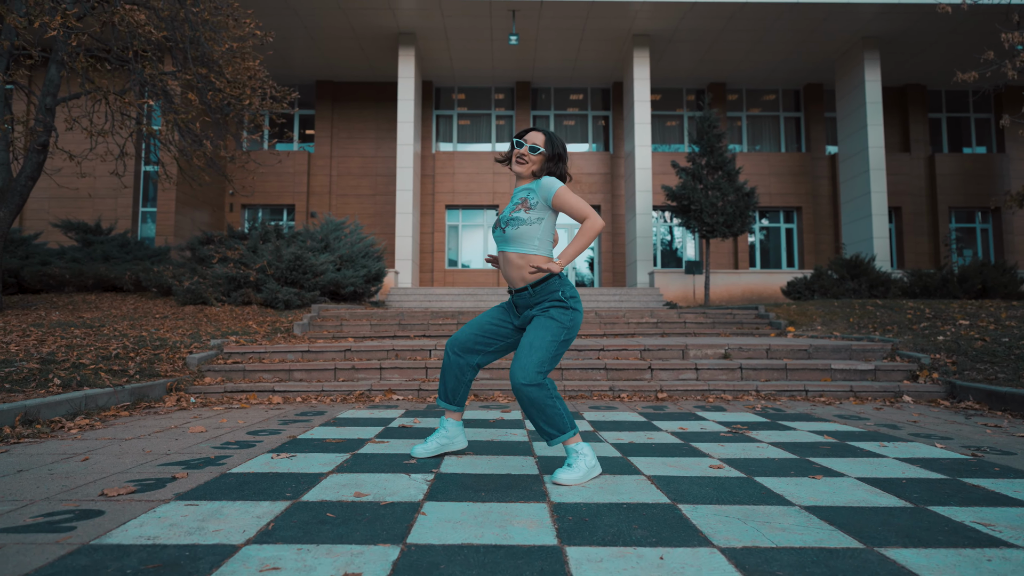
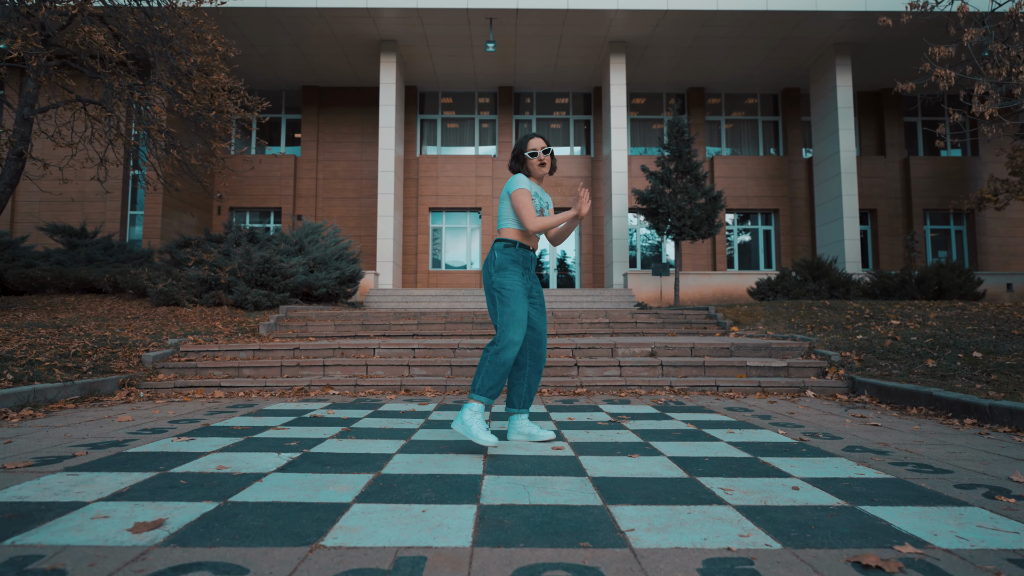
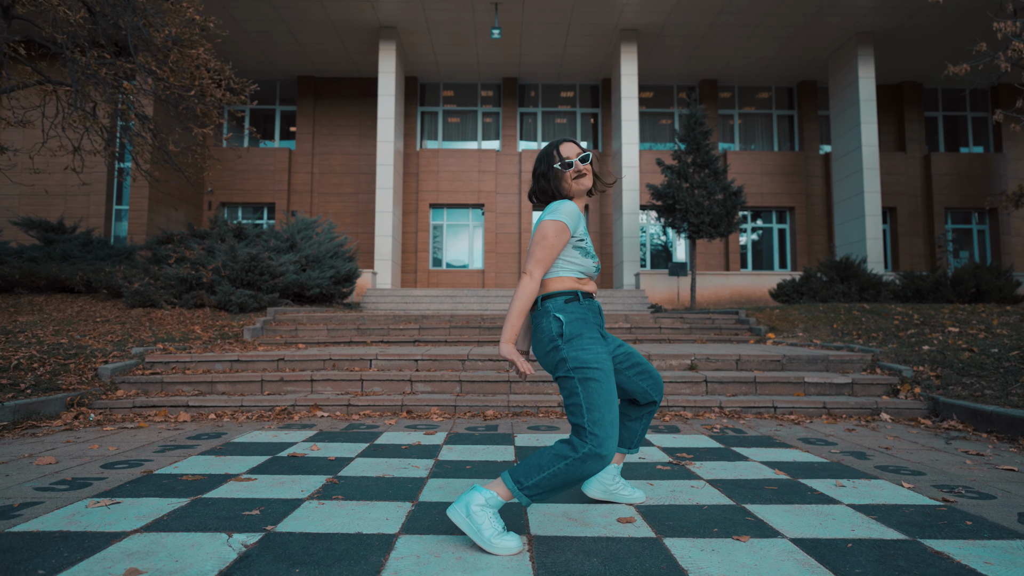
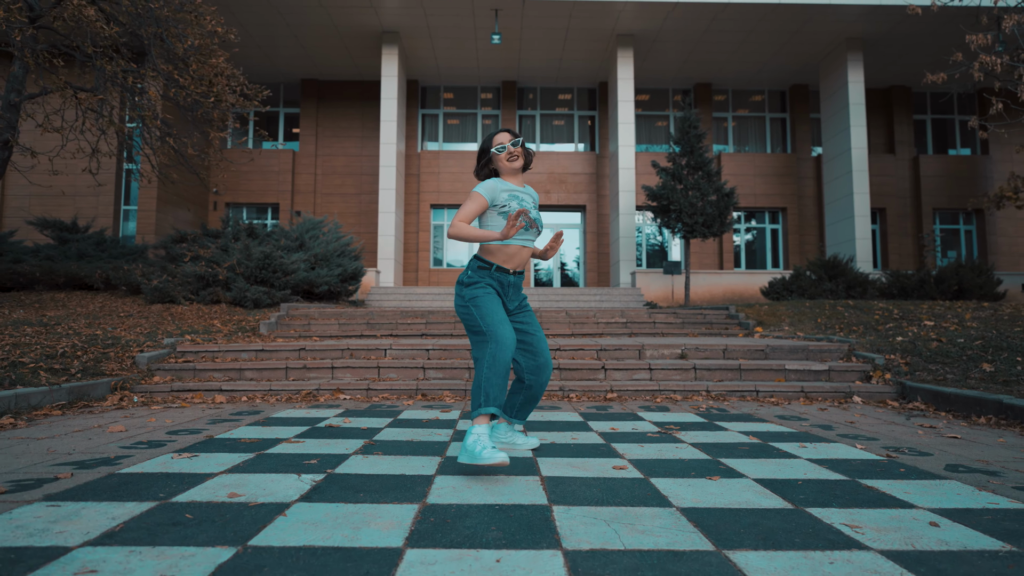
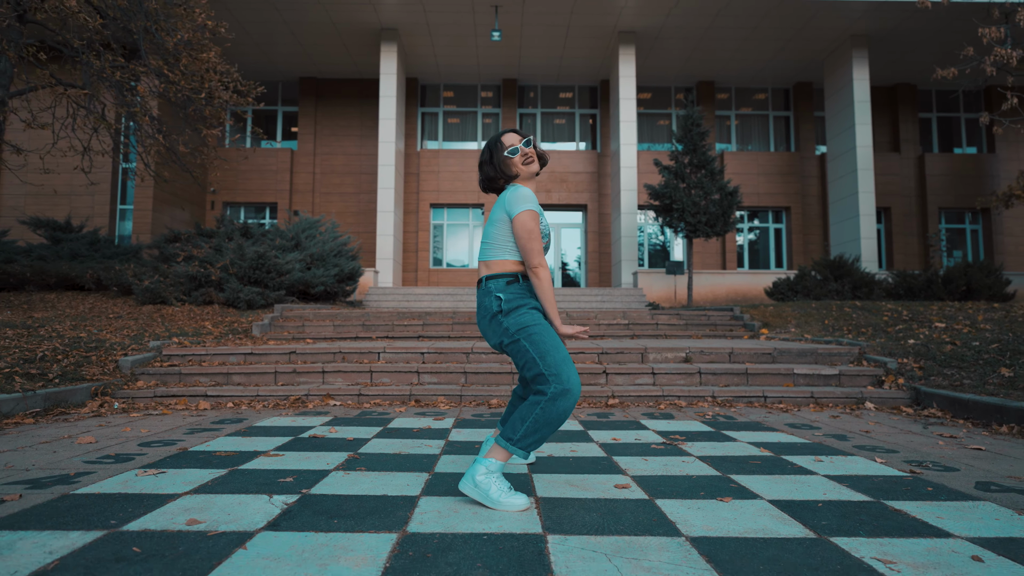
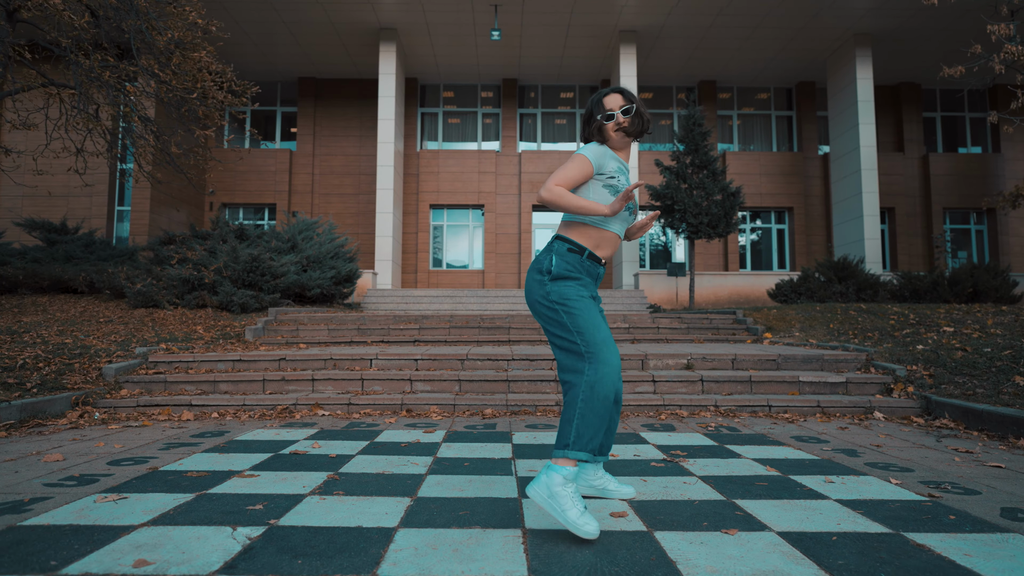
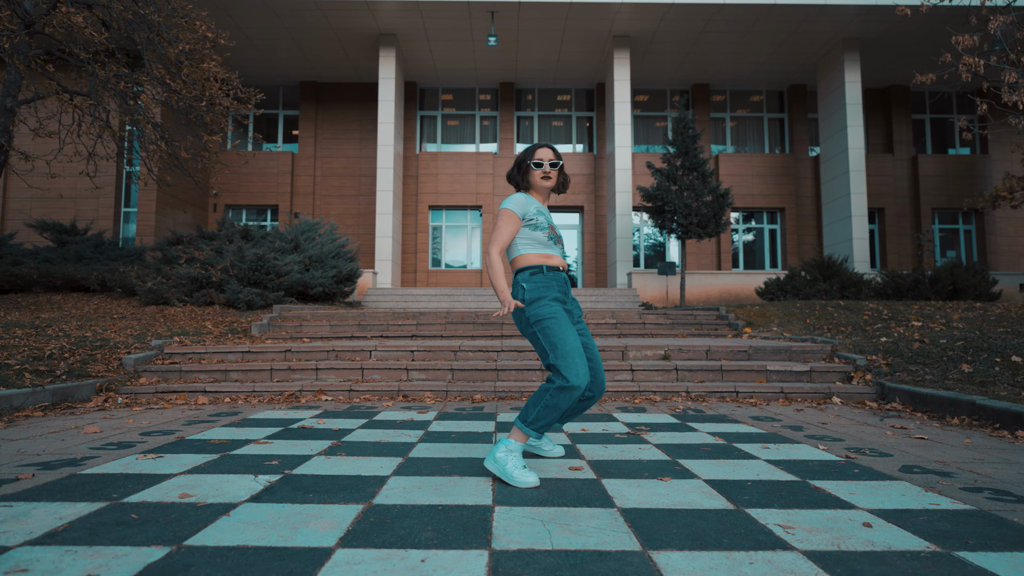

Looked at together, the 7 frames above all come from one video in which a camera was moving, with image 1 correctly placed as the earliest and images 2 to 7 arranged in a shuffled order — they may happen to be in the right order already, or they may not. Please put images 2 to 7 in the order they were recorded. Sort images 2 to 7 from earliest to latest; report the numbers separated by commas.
2, 7, 6, 3, 5, 4
